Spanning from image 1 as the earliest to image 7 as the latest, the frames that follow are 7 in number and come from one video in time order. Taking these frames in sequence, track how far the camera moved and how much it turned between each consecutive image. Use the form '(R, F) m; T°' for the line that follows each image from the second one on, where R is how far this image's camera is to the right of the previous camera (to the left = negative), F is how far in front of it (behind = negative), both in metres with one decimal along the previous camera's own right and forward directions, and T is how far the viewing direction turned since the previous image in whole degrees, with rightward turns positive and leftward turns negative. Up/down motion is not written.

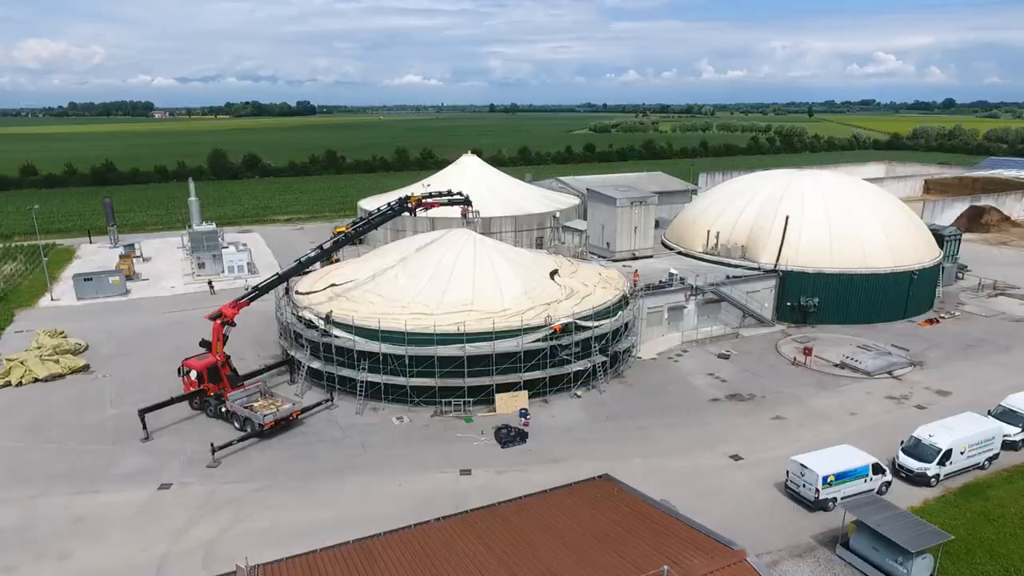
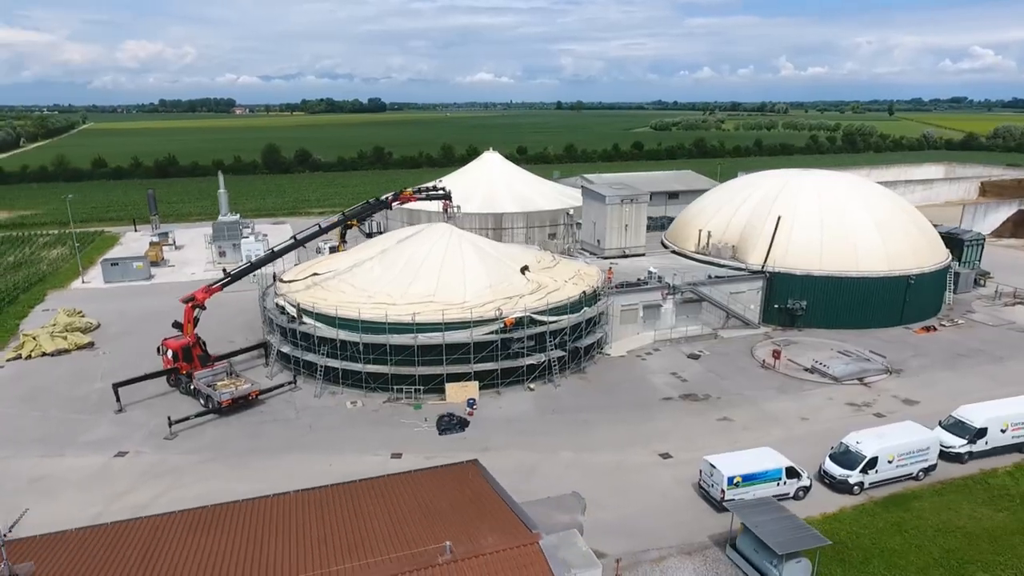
(+4.9, -0.4) m; -6°
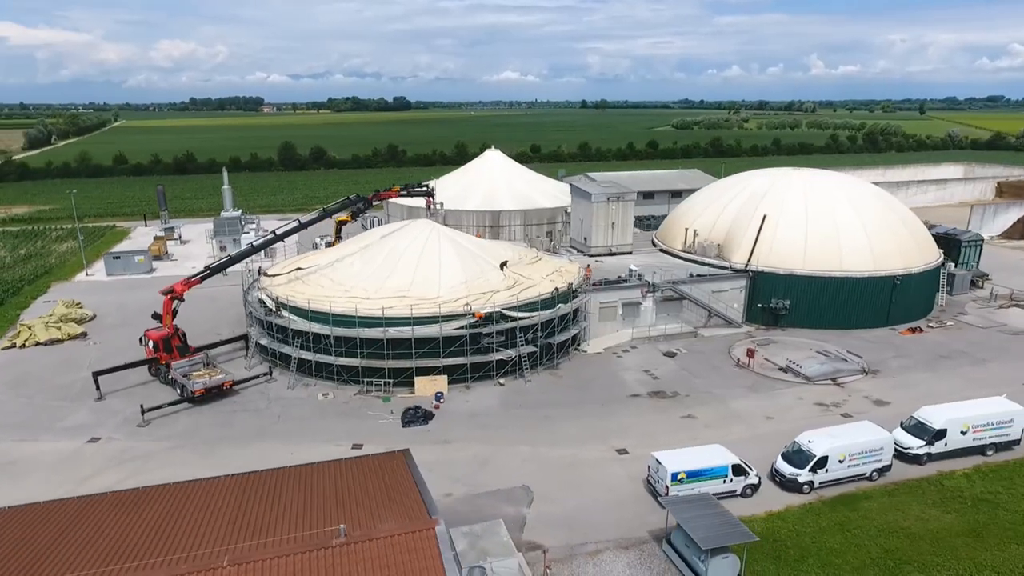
(+2.4, -0.2) m; -2°
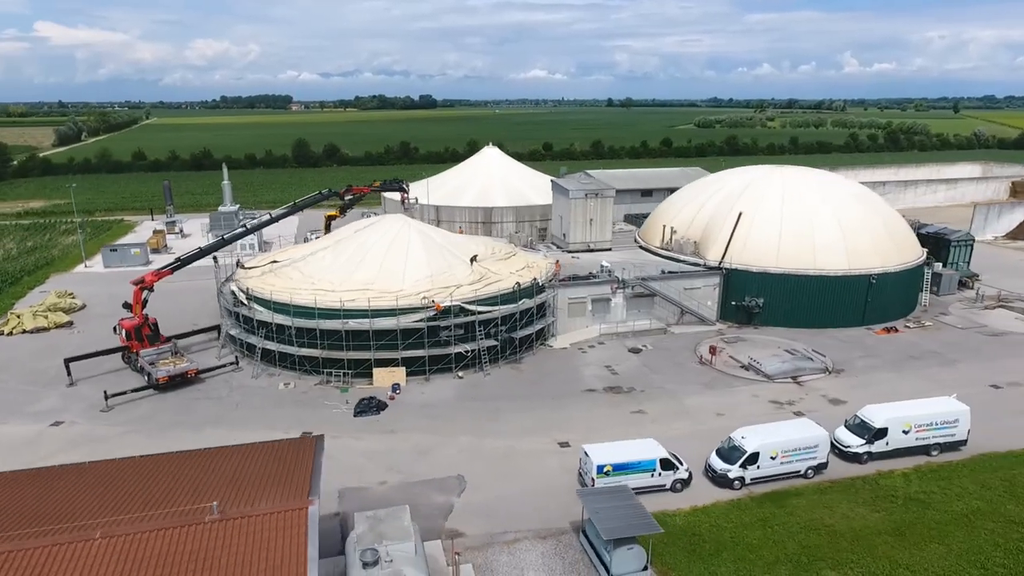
(+3.0, -0.2) m; -2°
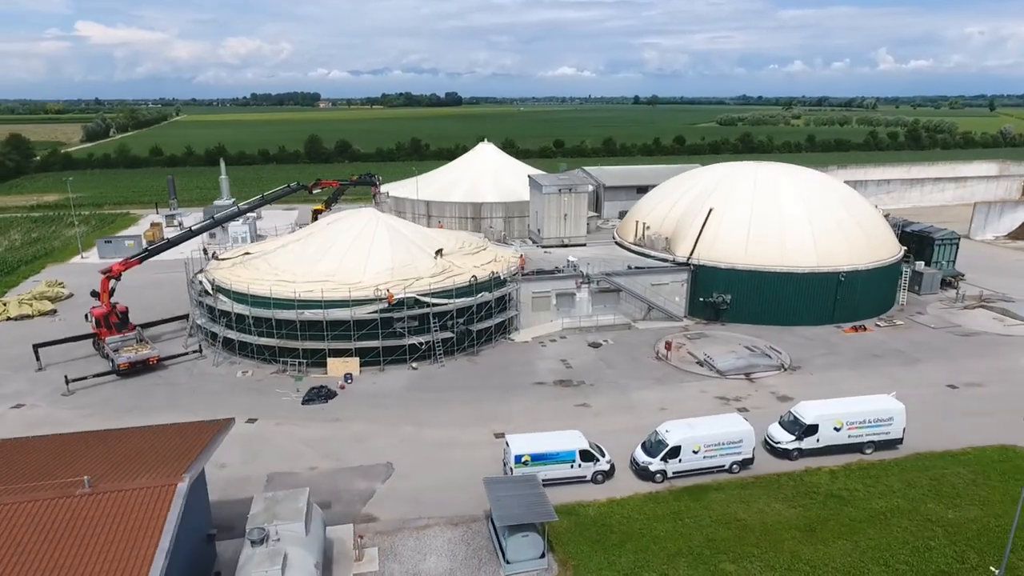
(+3.3, -0.2) m; -2°
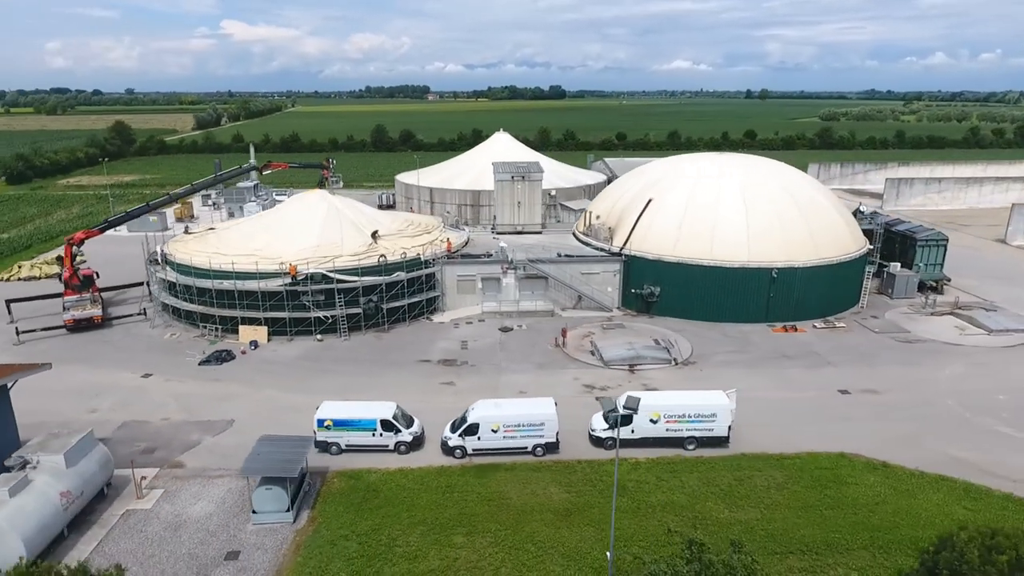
(+9.7, +0.1) m; -9°
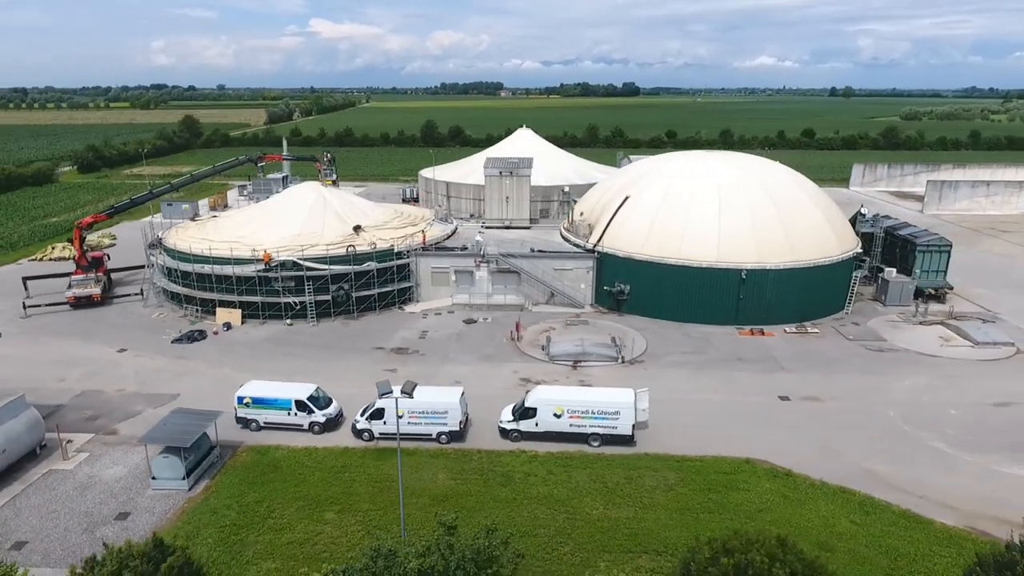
(+5.4, -0.1) m; -6°
